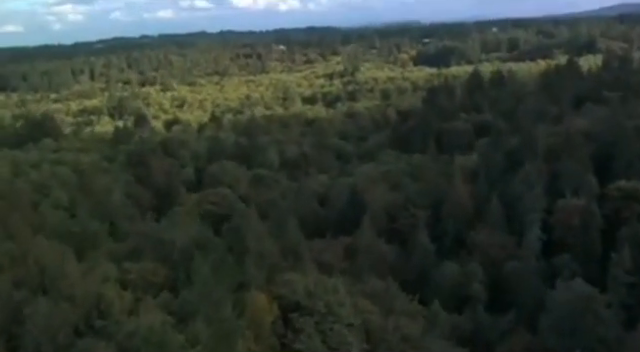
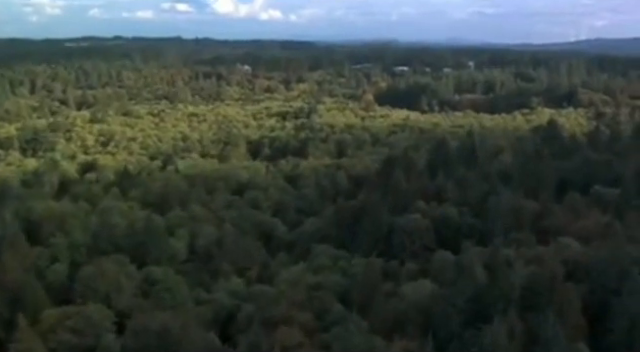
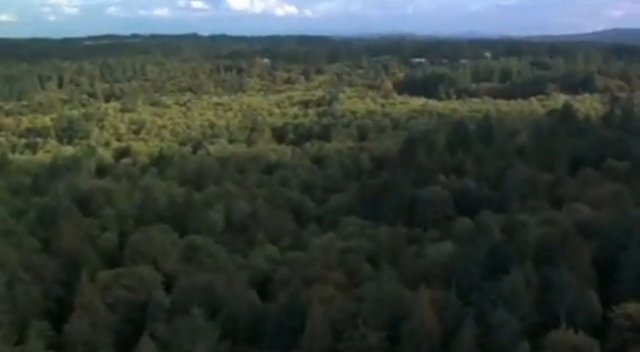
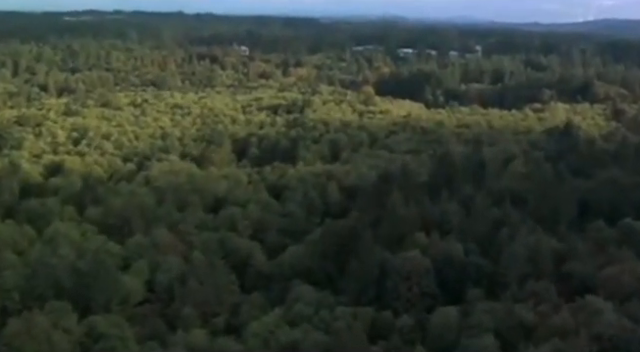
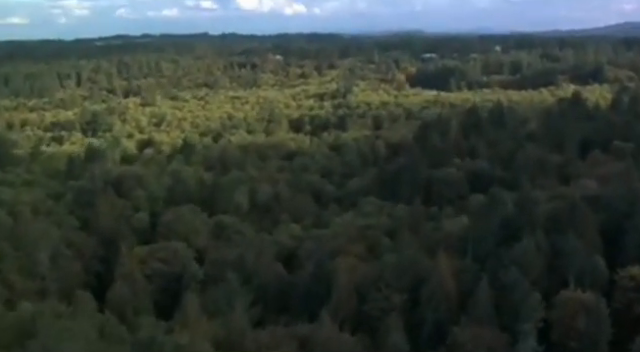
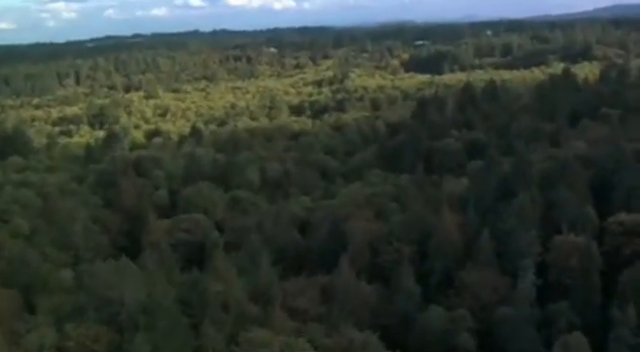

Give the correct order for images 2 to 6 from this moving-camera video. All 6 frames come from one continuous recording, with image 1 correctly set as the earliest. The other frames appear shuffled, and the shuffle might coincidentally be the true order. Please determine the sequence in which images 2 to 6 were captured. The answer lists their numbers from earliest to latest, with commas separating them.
6, 5, 3, 2, 4
